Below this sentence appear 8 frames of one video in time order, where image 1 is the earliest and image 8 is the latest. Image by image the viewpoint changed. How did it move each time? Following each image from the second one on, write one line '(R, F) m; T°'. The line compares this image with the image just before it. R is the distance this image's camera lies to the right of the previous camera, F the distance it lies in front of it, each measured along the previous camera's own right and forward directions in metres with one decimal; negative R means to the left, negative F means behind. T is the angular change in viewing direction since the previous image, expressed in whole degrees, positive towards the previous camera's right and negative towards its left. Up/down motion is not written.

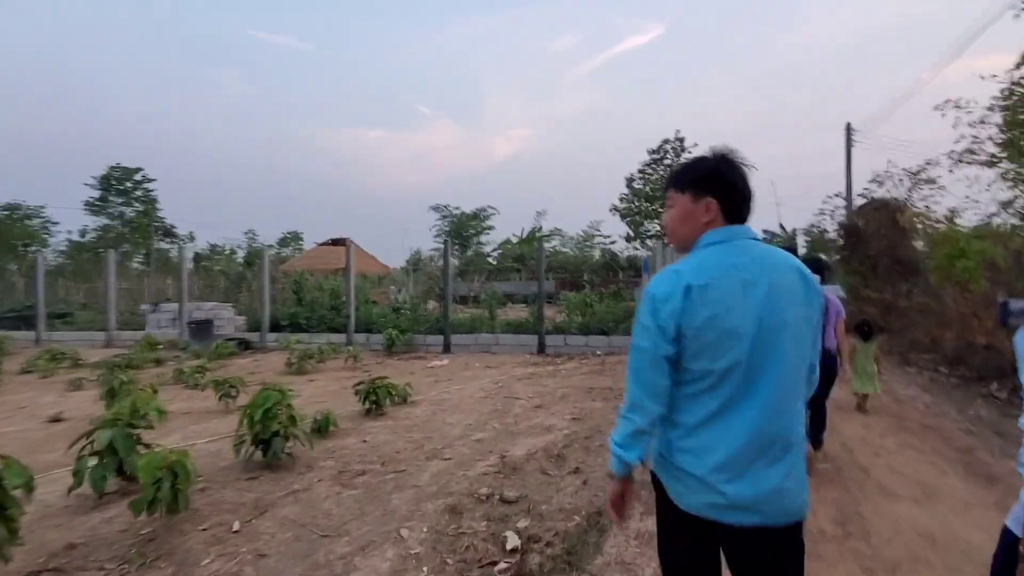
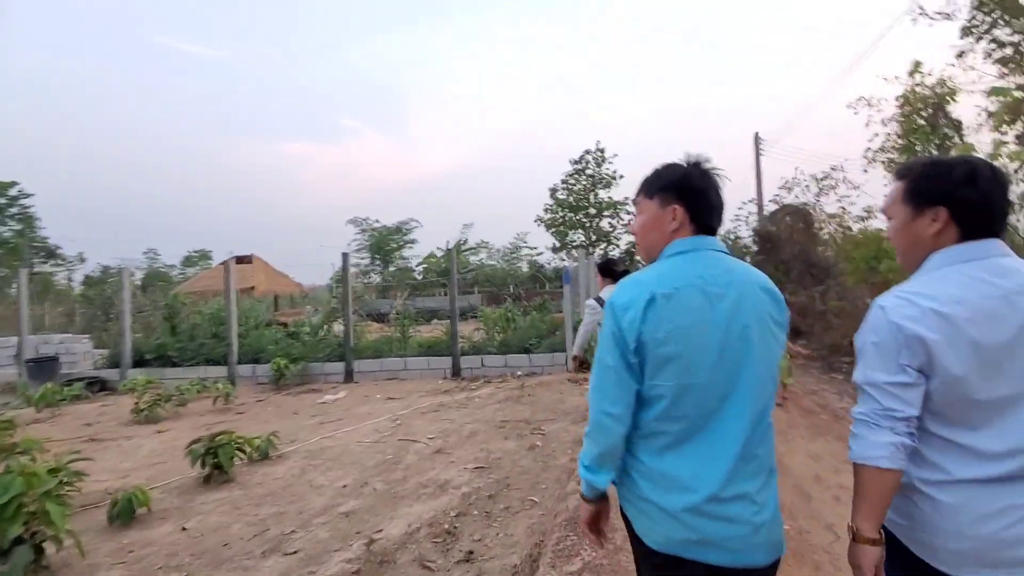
(+0.5, +1.2) m; +8°
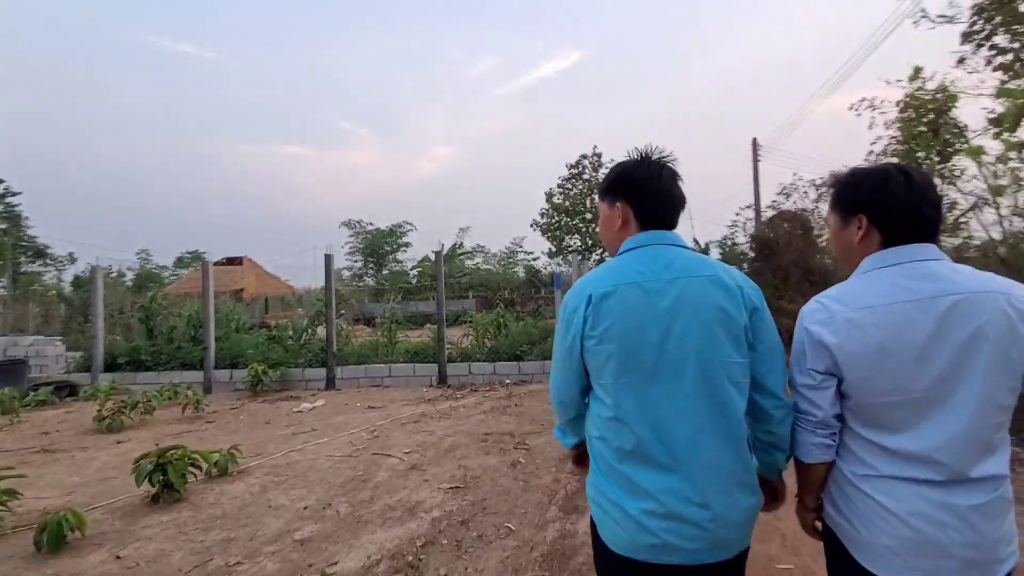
(+0.1, +0.4) m; 0°
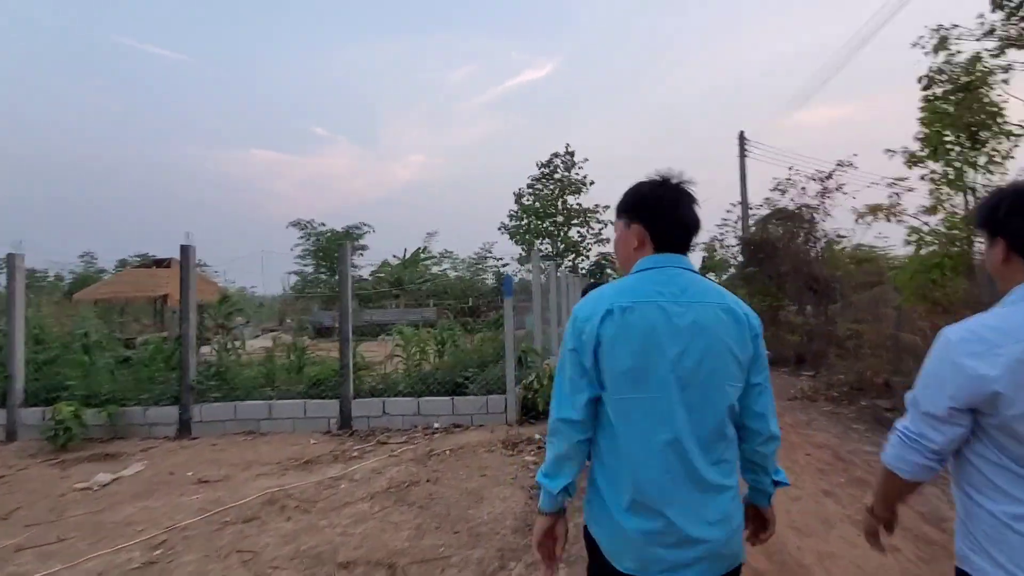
(+0.6, +2.9) m; +3°
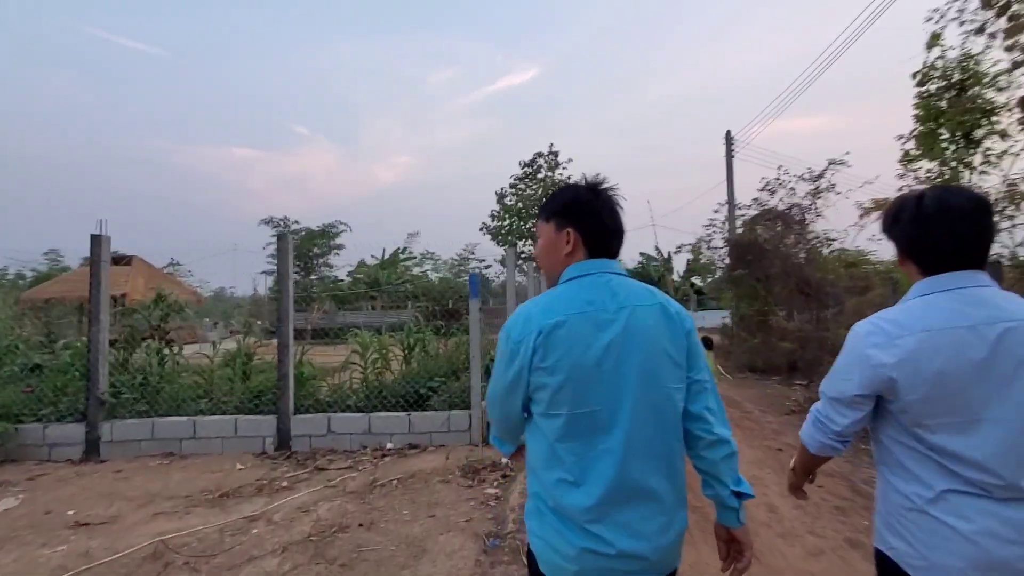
(+0.2, +0.9) m; +2°
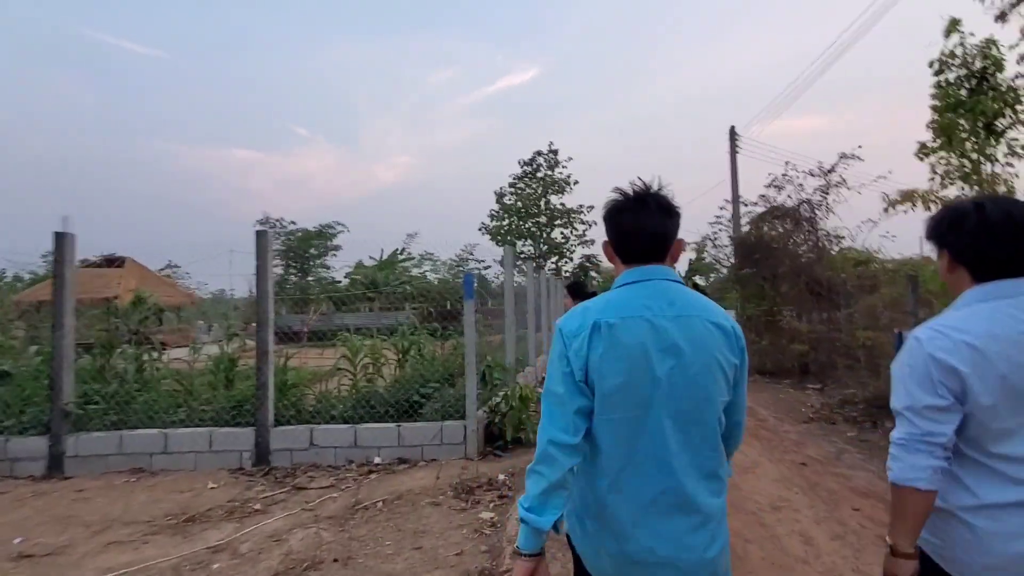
(0.0, +0.5) m; 0°
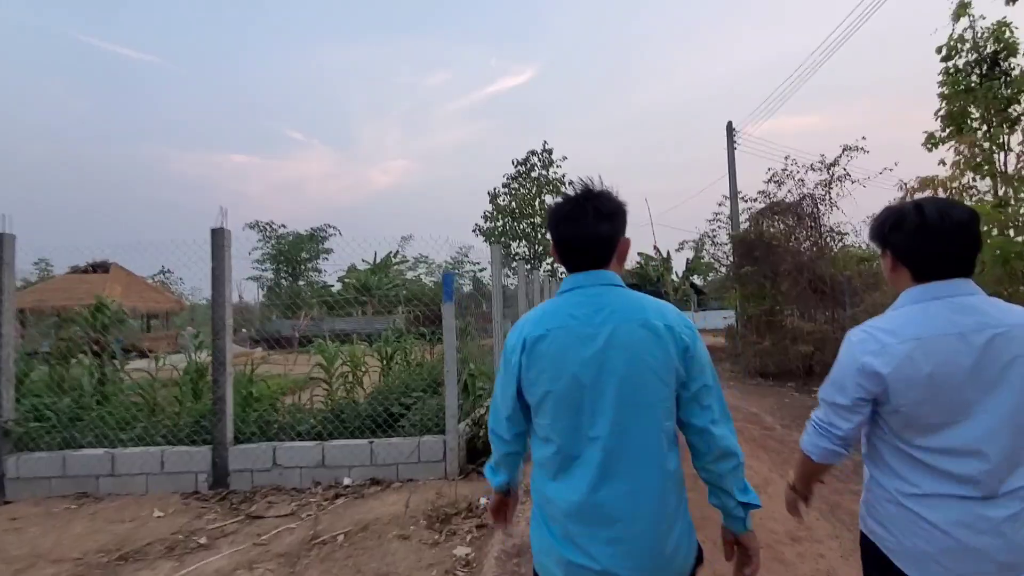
(+0.2, +0.6) m; 0°
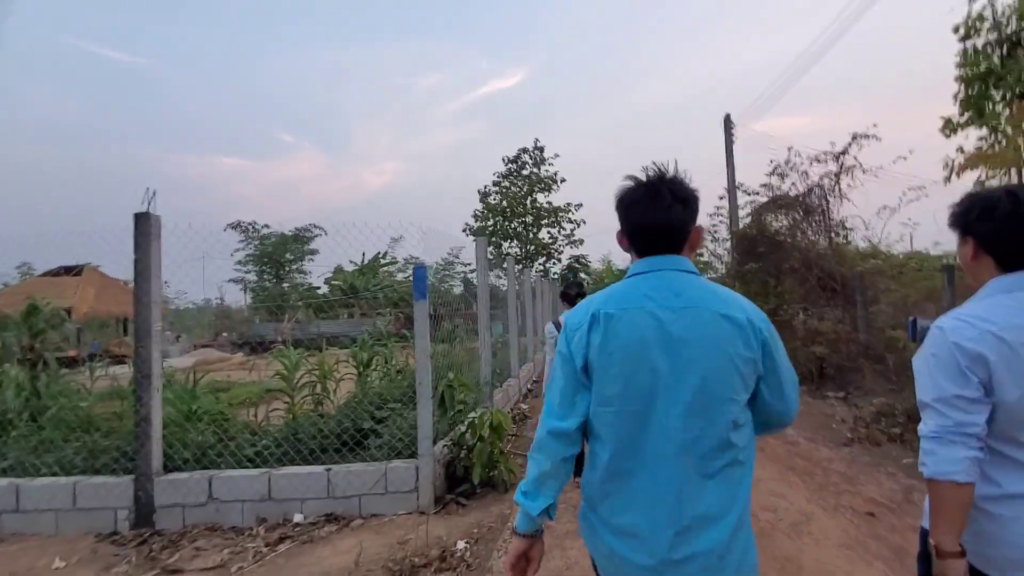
(+0.1, +0.9) m; +1°
